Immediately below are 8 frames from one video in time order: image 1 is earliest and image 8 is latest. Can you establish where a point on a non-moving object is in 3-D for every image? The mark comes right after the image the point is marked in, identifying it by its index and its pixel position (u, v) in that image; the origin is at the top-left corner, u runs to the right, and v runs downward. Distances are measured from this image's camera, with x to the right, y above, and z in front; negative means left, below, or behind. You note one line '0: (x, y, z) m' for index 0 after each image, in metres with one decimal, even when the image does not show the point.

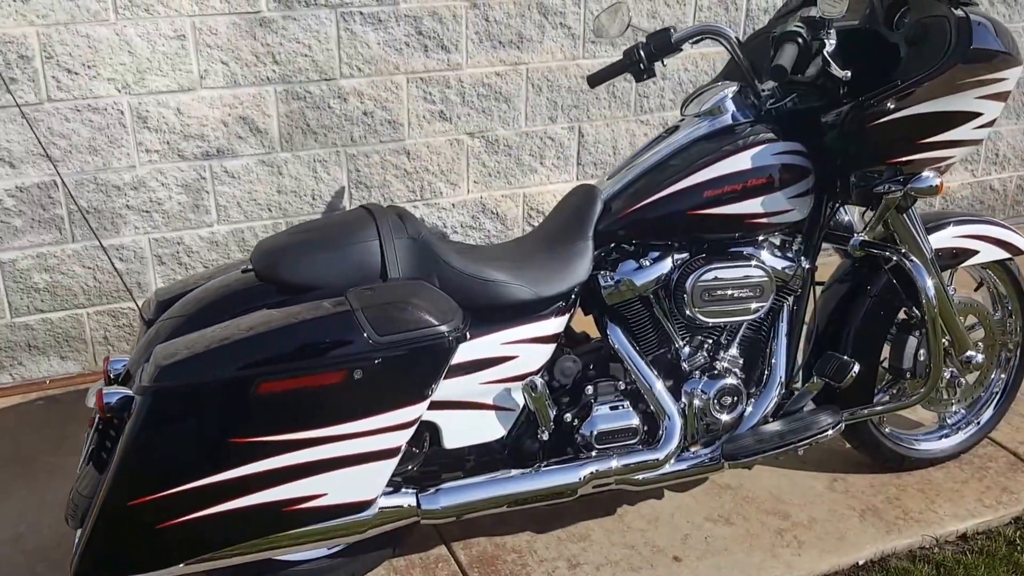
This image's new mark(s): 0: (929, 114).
0: (+0.9, +0.4, +2.3) m
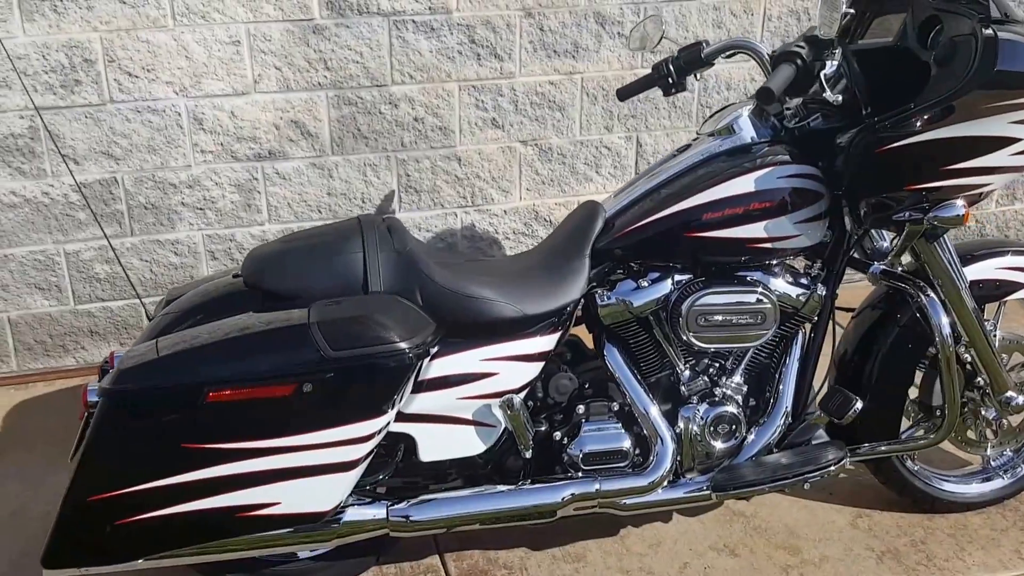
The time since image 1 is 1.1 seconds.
0: (+0.9, +0.3, +2.2) m
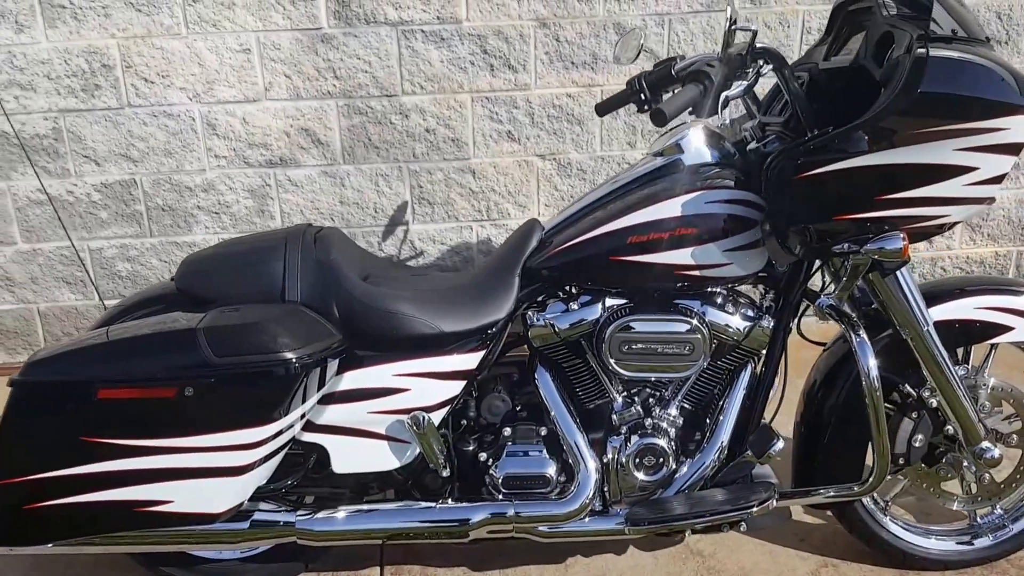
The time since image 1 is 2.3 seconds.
0: (+0.7, +0.2, +2.0) m
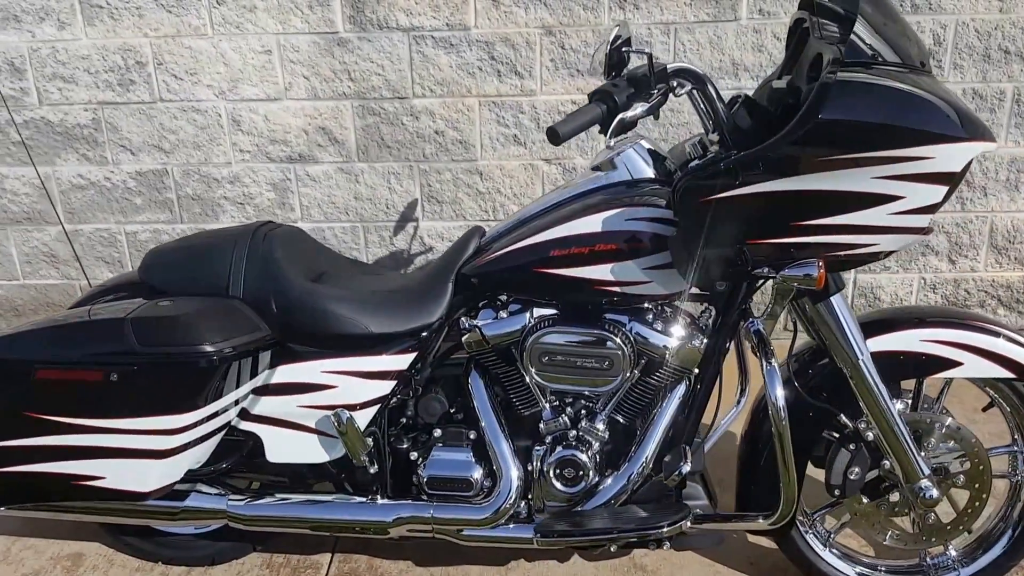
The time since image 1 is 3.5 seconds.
0: (+0.5, +0.2, +2.0) m
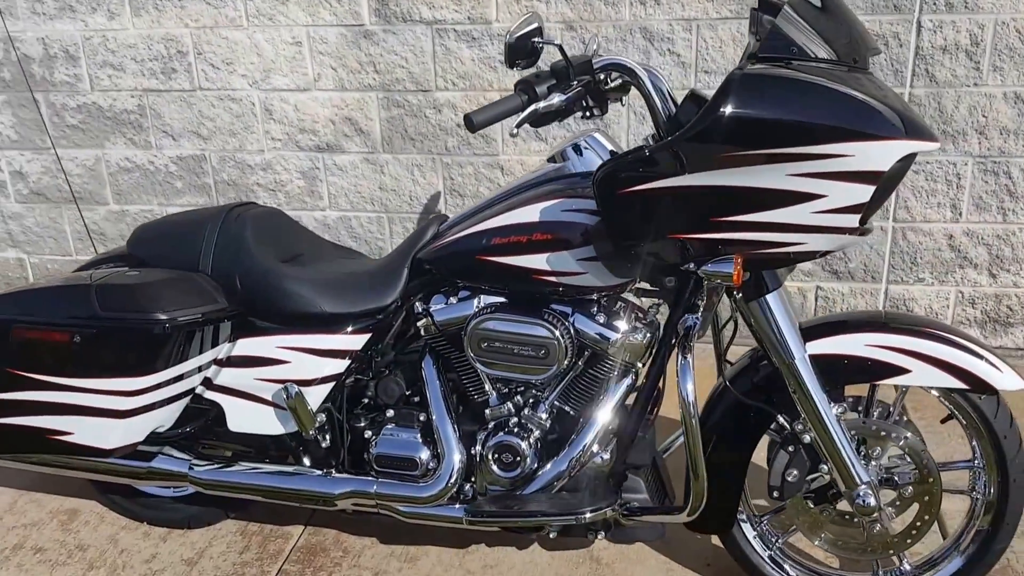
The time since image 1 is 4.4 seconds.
0: (+0.4, +0.2, +1.9) m
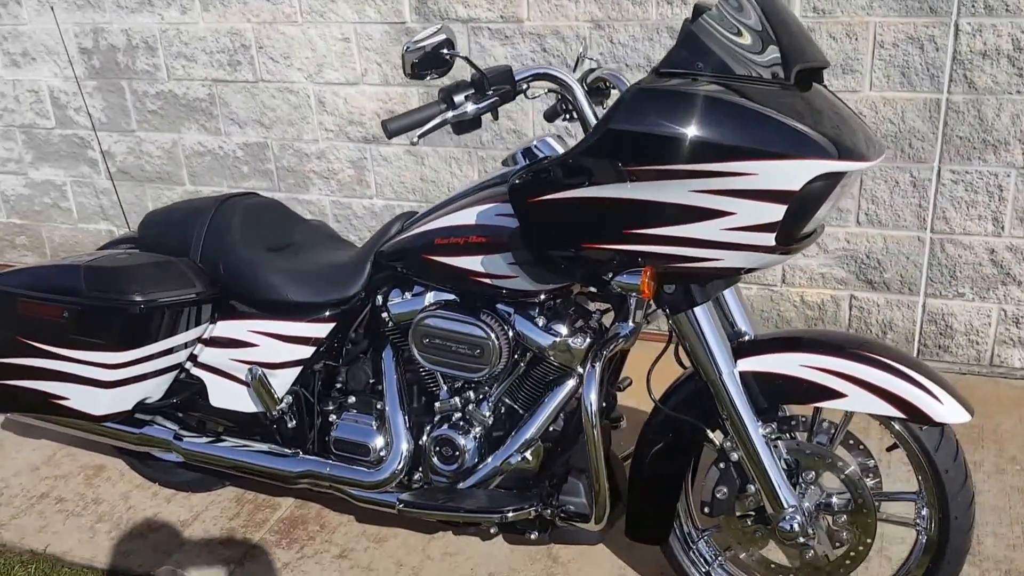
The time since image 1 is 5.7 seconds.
0: (+0.2, +0.2, +1.9) m
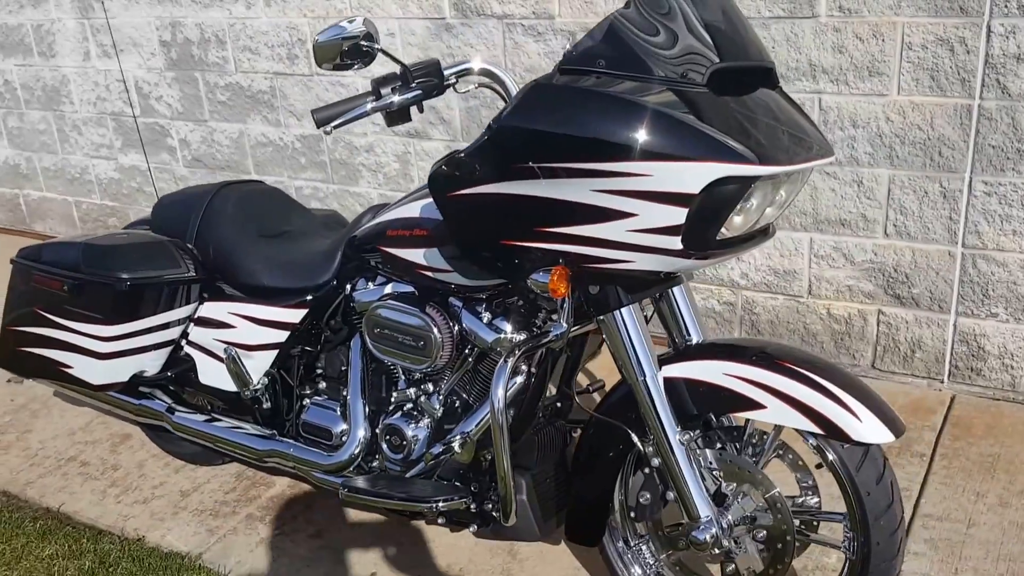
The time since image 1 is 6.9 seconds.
0: (+0.1, +0.2, +1.9) m
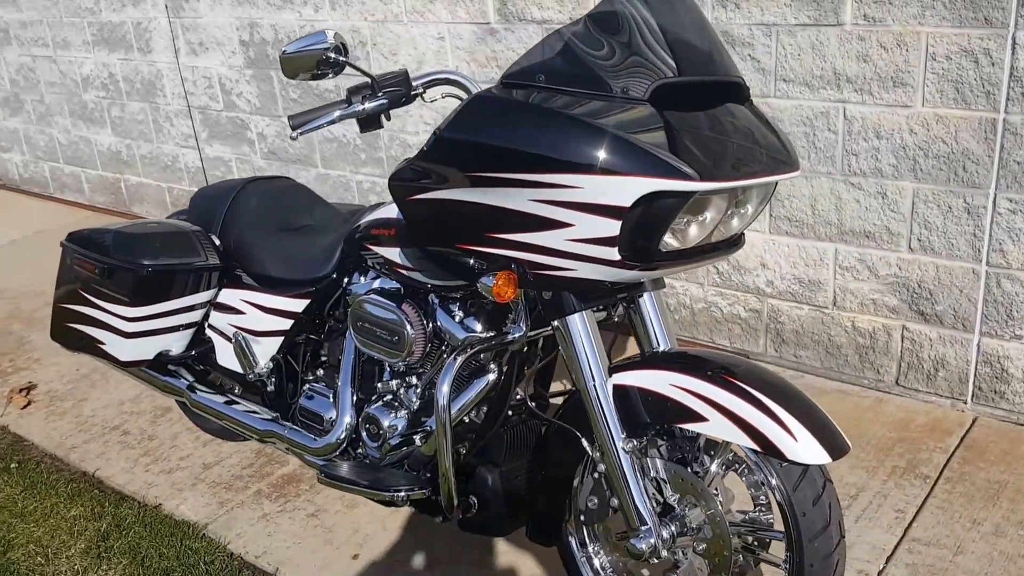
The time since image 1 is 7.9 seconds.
0: (0.0, +0.2, +2.0) m
